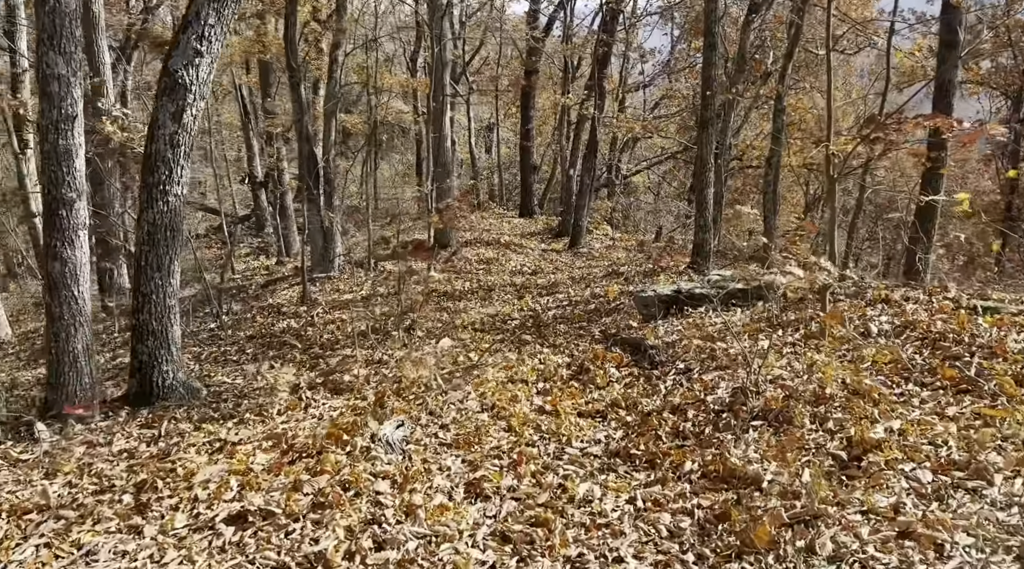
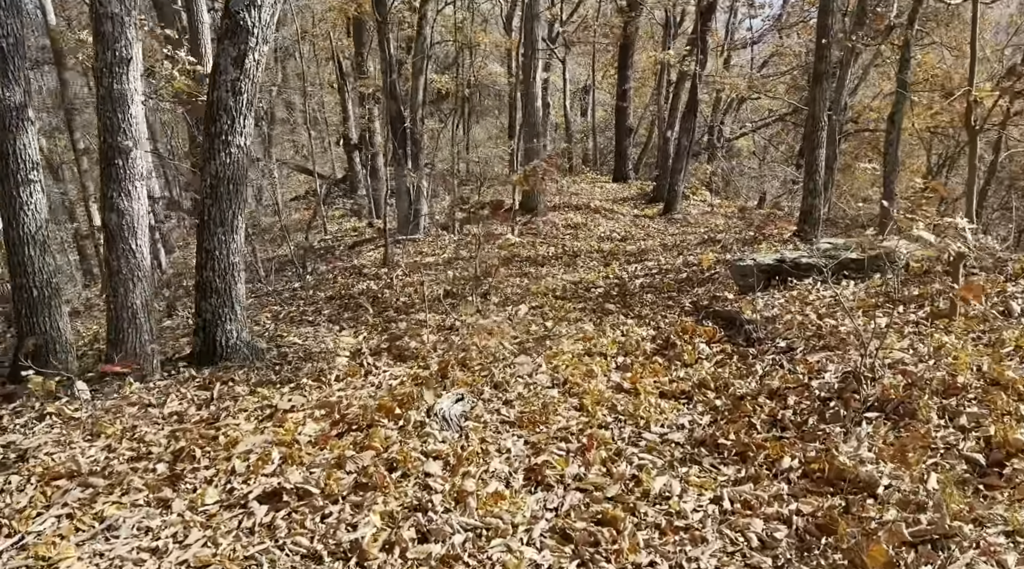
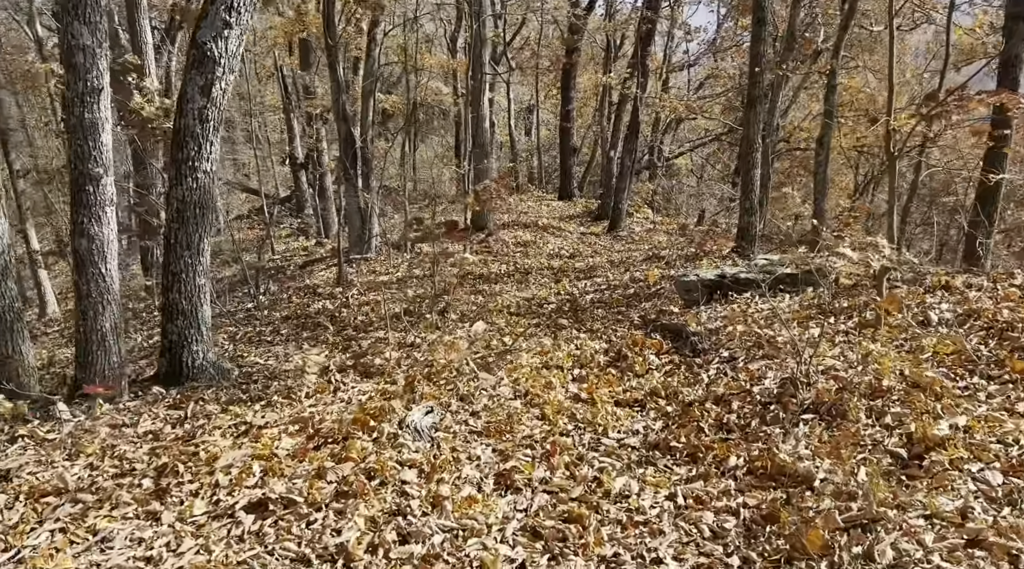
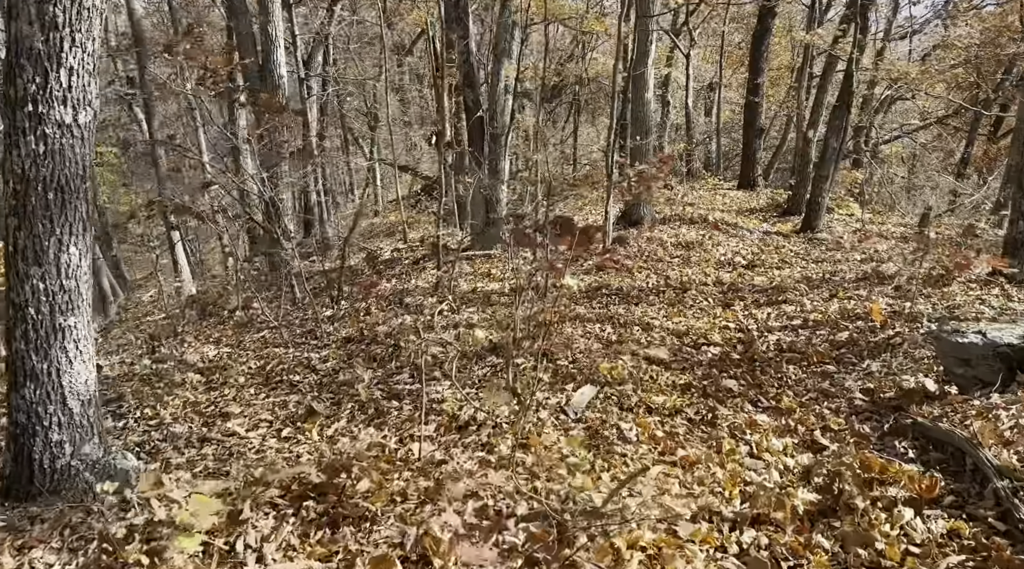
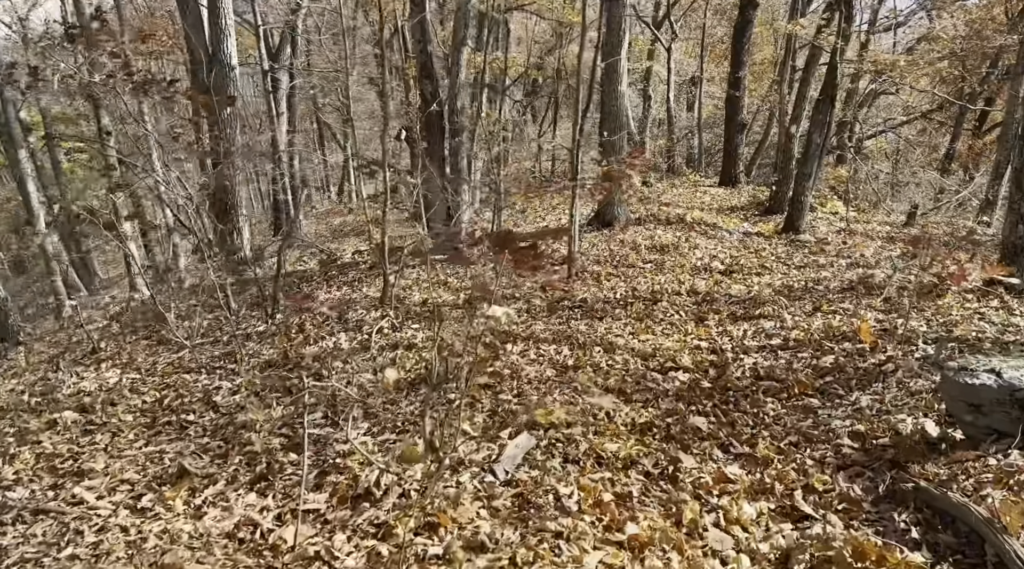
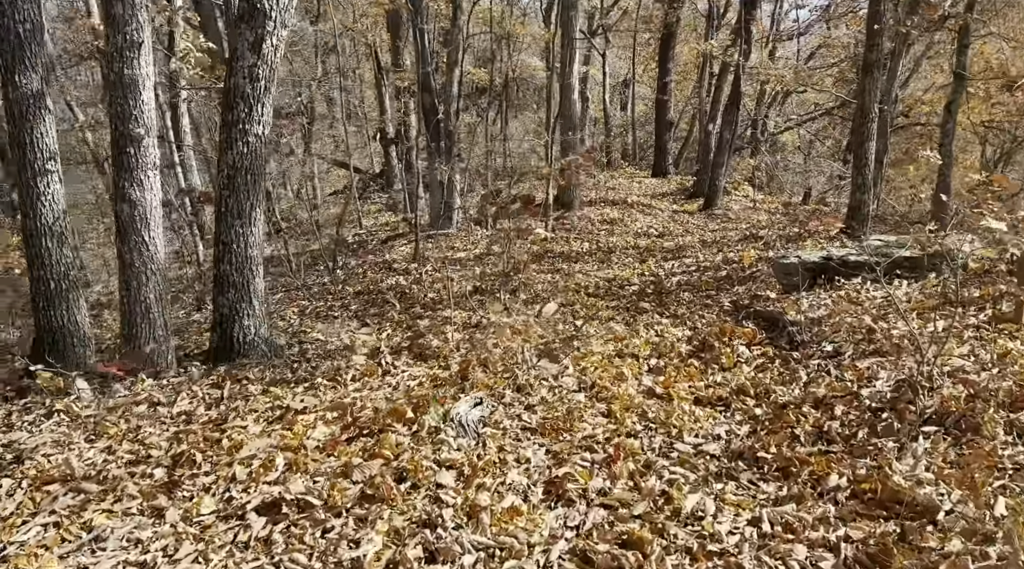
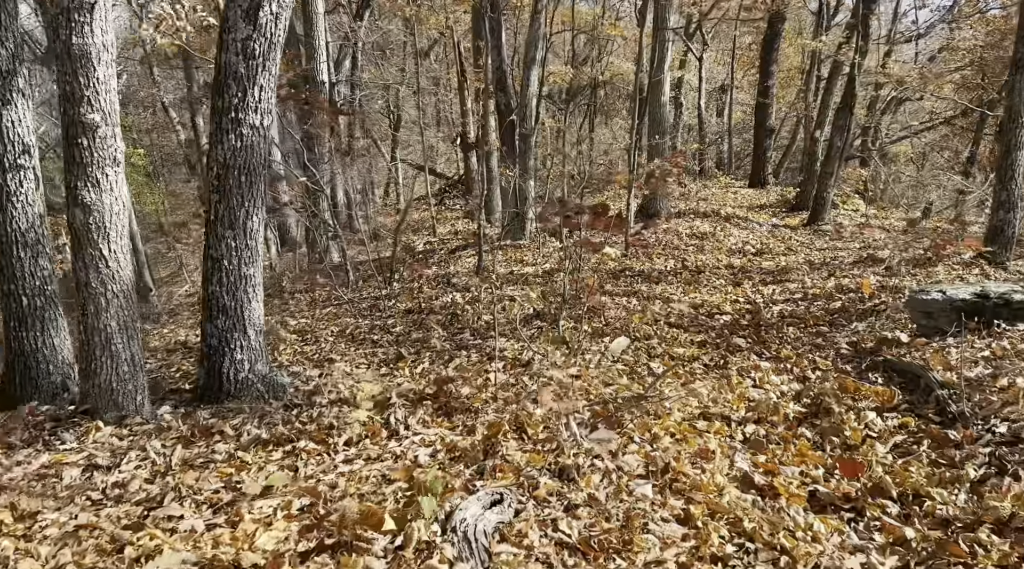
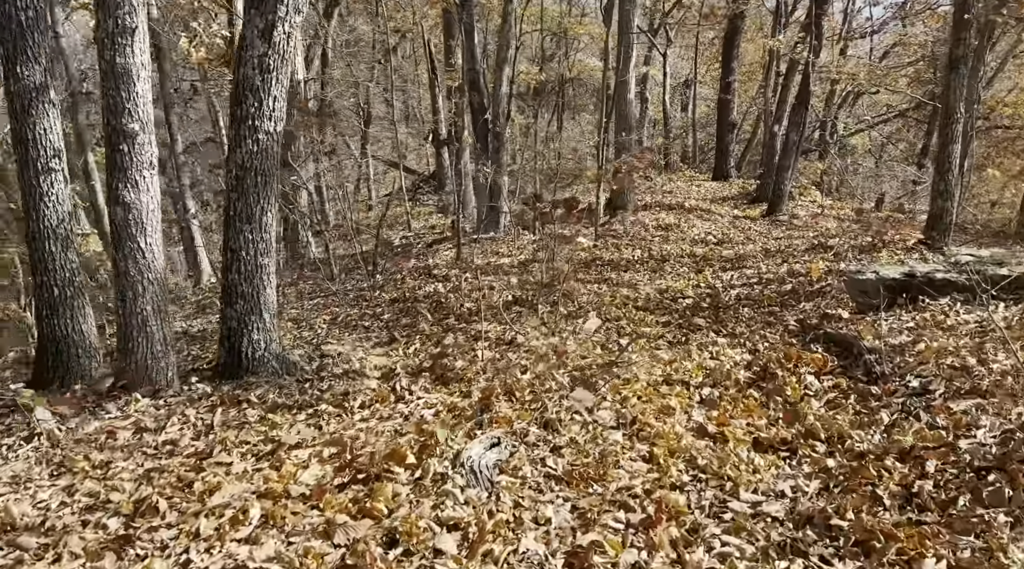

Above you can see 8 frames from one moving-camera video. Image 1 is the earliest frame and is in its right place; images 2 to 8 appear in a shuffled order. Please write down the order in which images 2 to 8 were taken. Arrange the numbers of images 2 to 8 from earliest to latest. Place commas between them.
3, 2, 6, 8, 7, 4, 5
